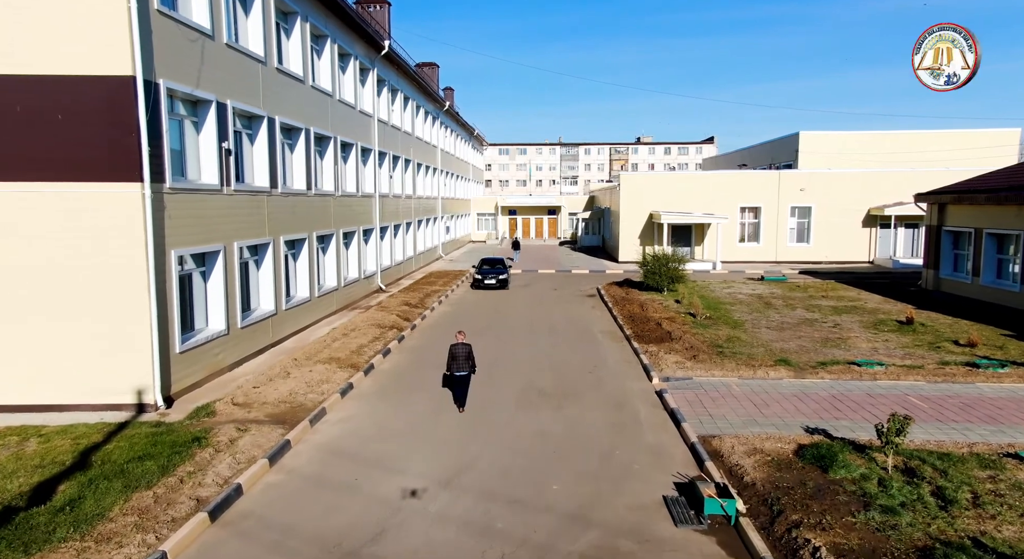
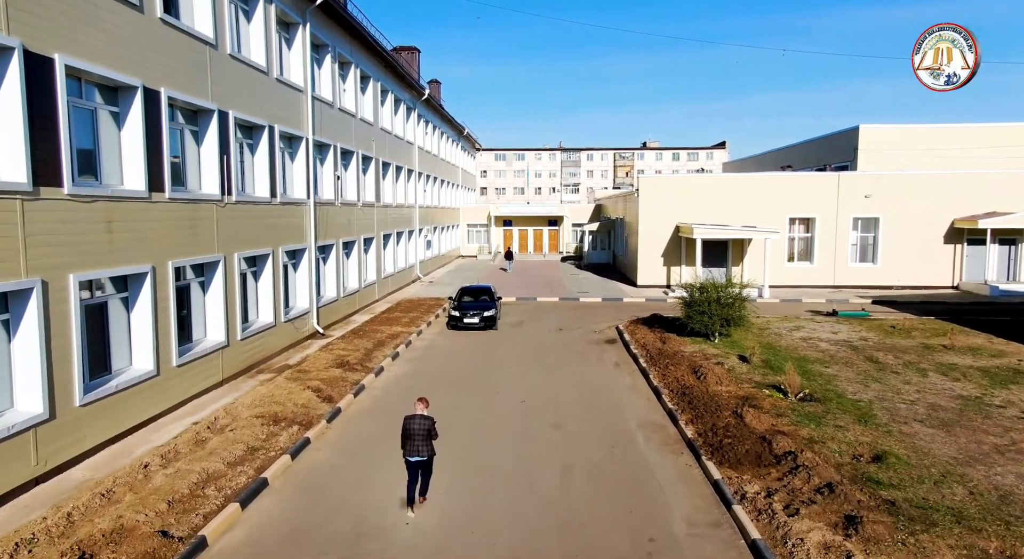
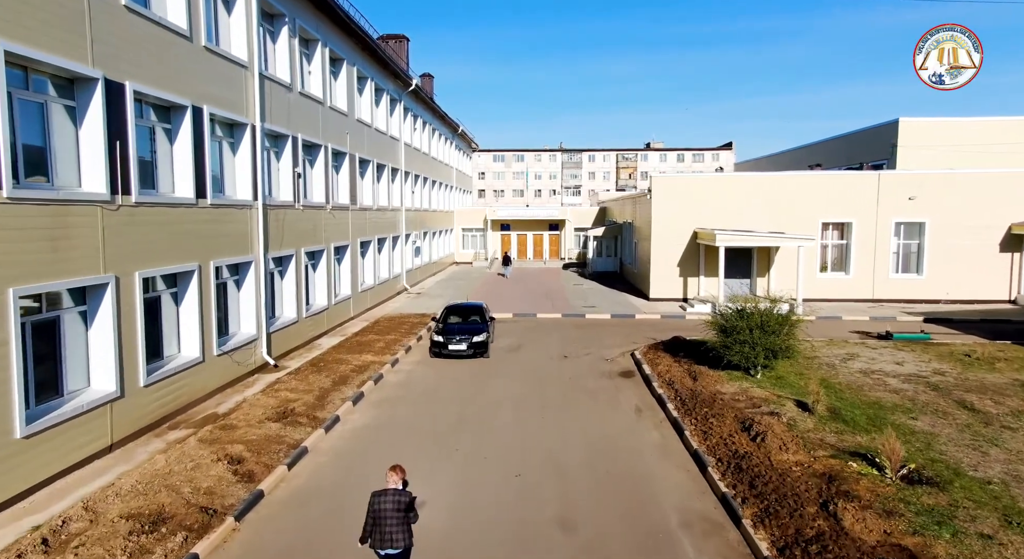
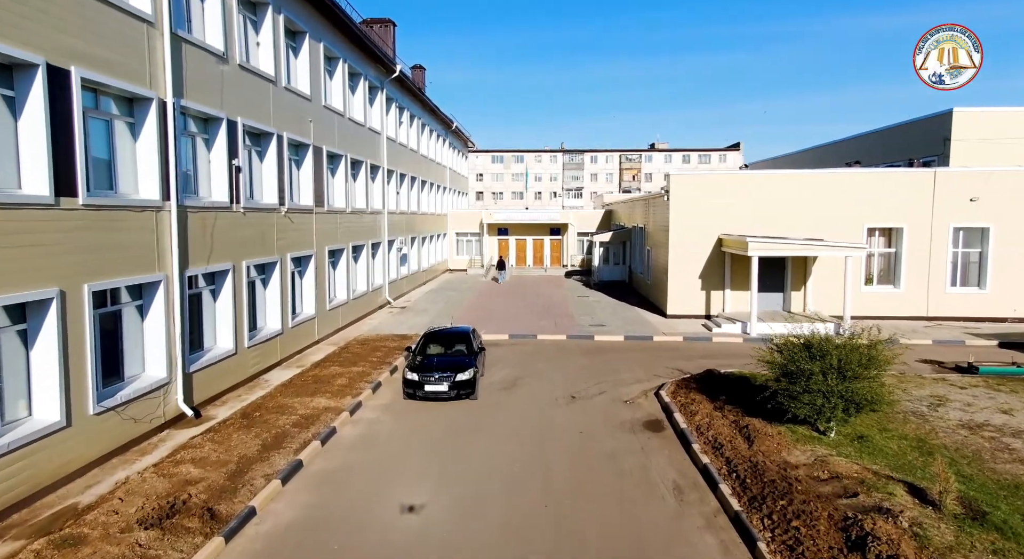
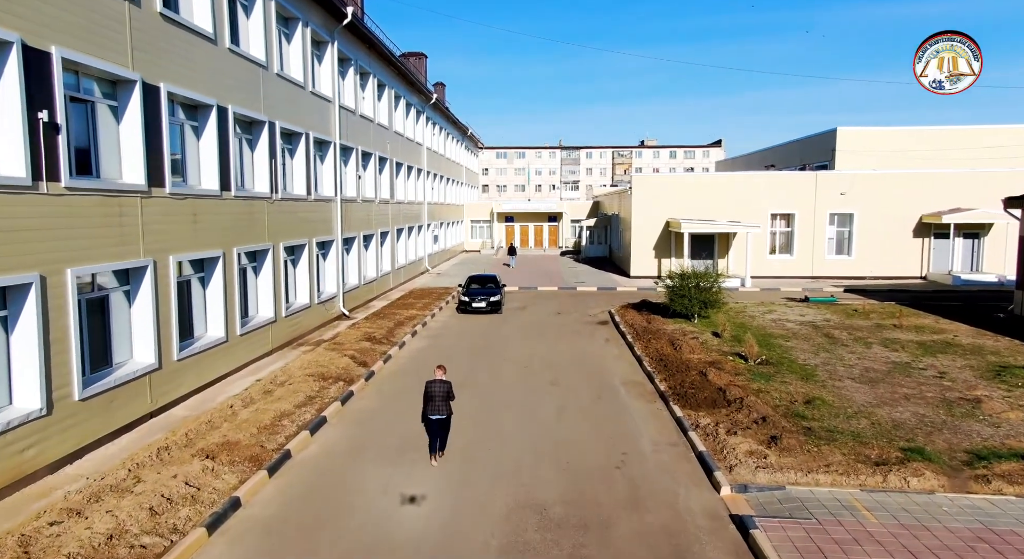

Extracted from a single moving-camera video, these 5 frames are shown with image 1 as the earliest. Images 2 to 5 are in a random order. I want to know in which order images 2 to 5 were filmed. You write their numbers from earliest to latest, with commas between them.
5, 2, 3, 4
